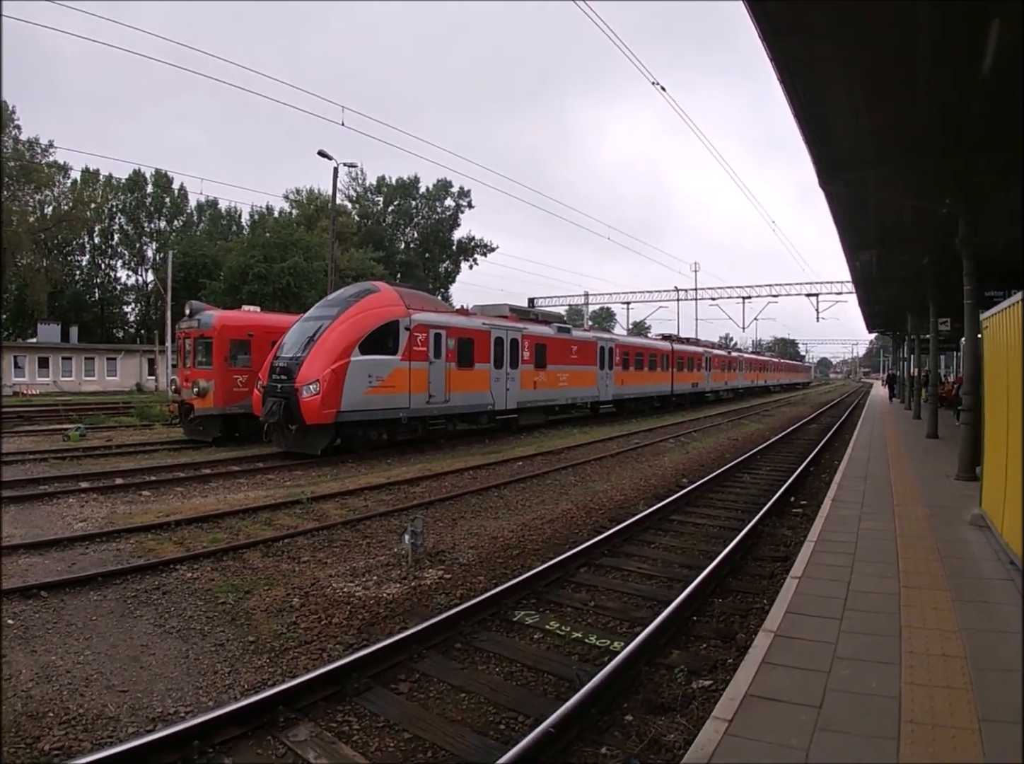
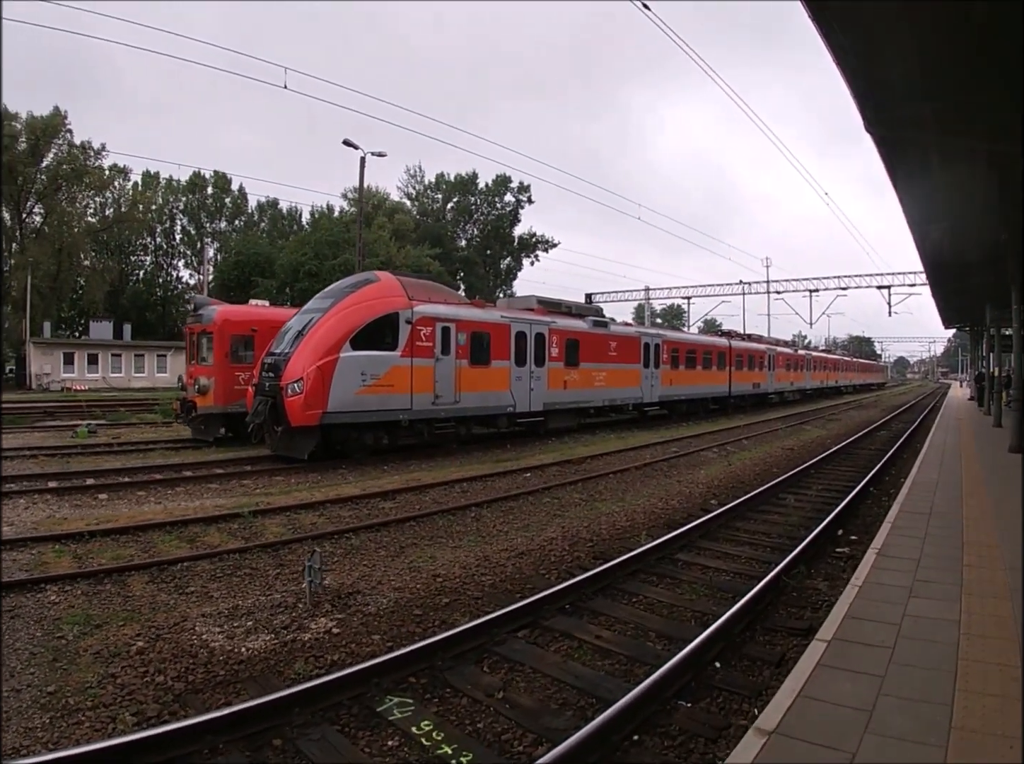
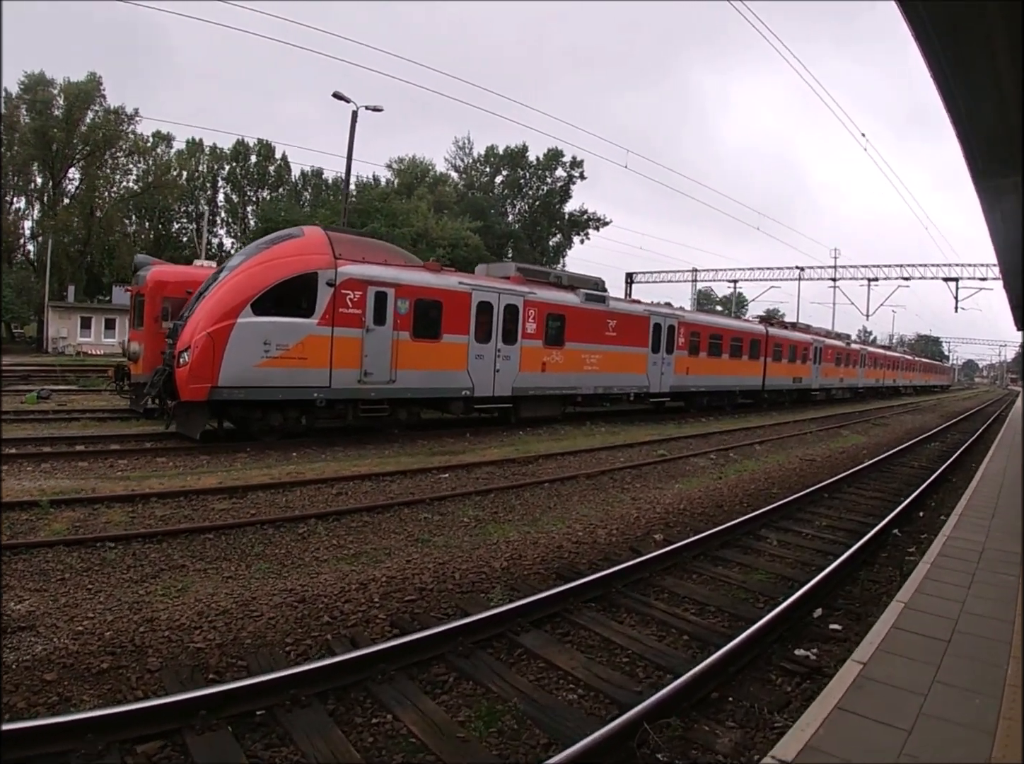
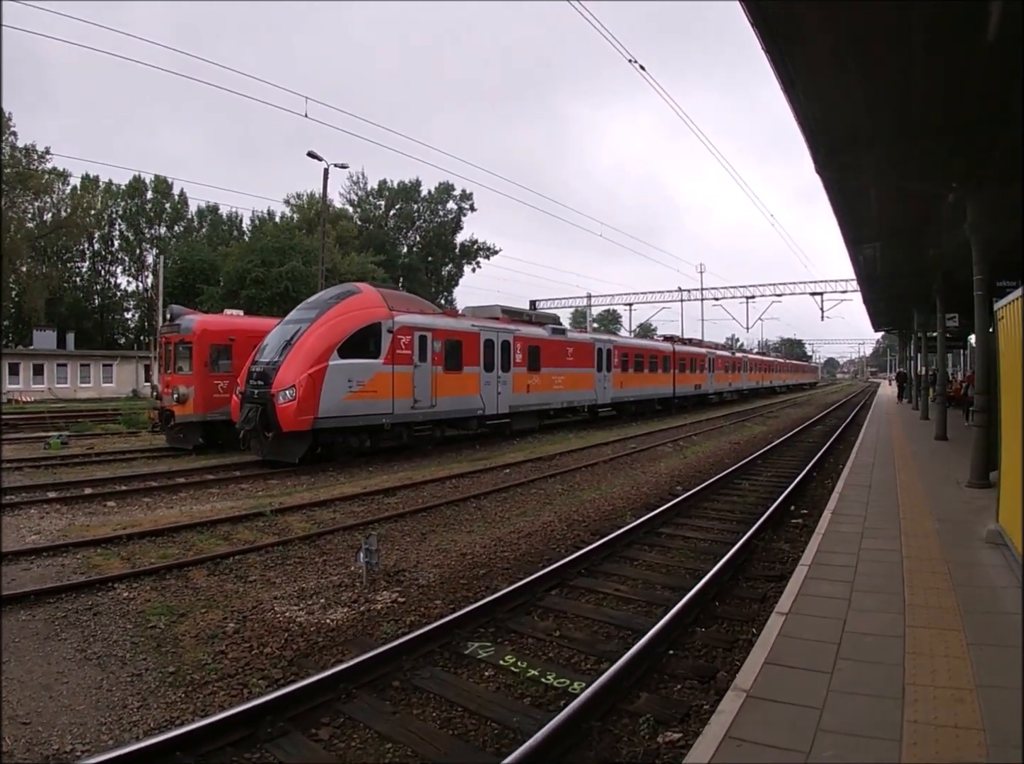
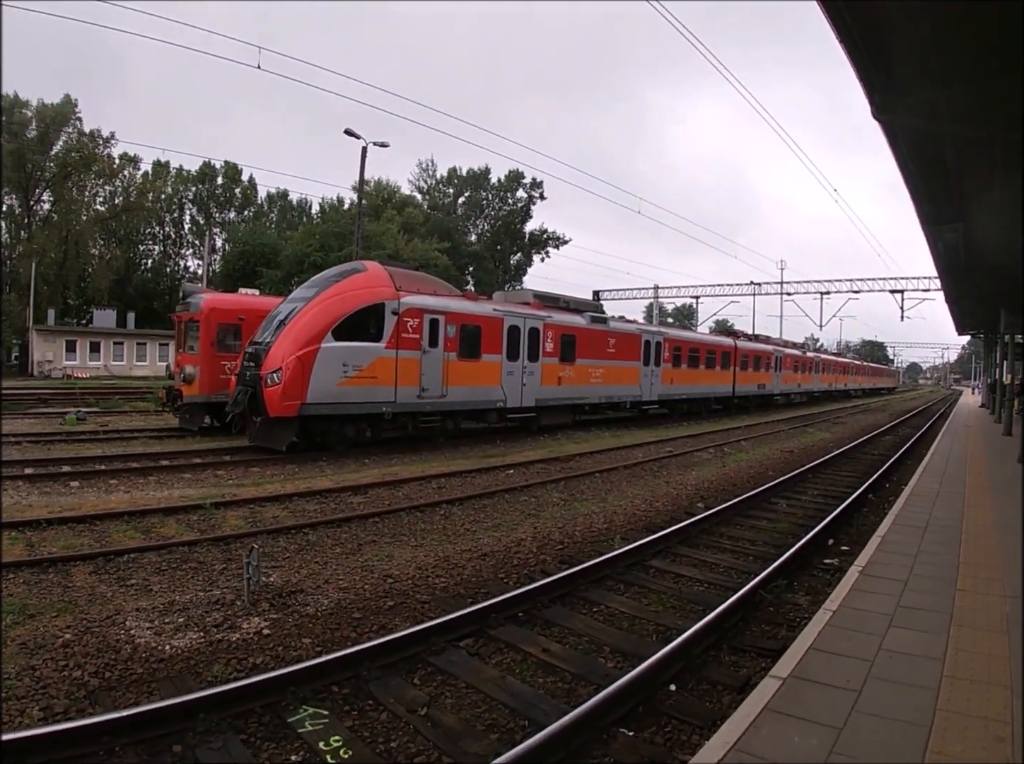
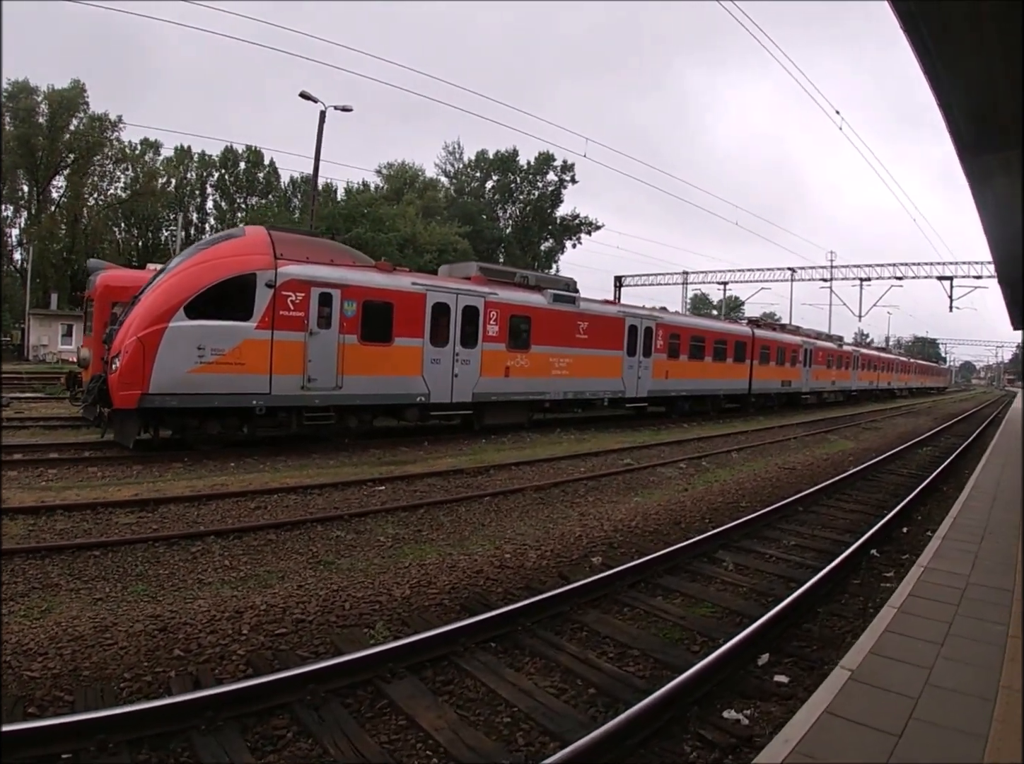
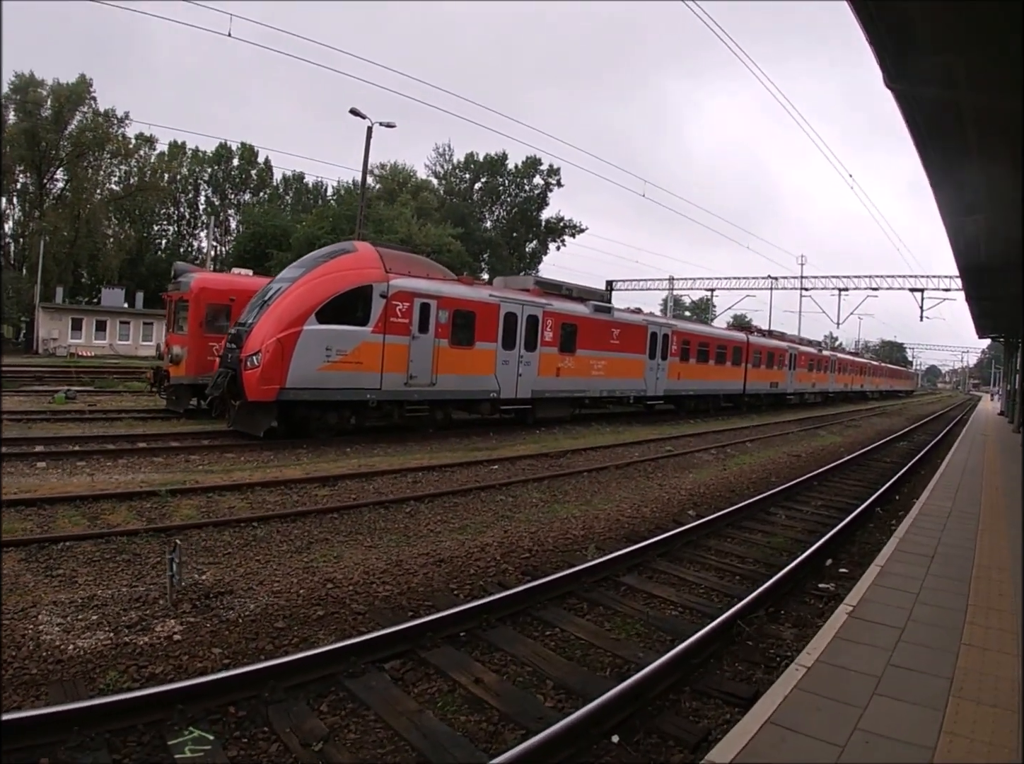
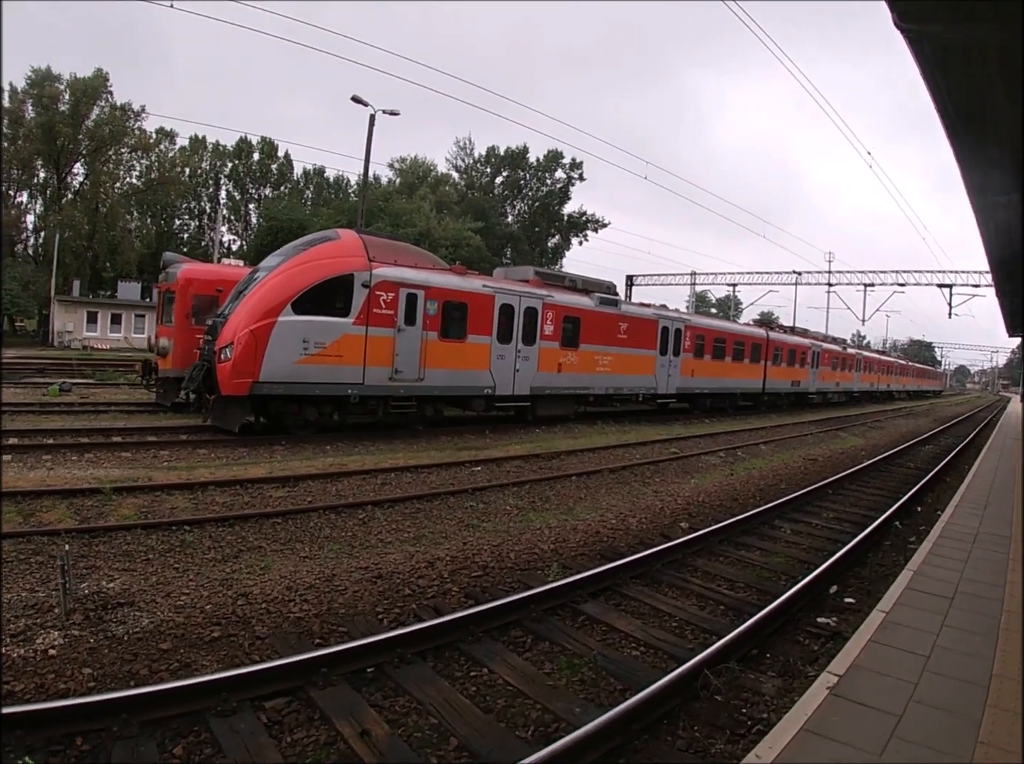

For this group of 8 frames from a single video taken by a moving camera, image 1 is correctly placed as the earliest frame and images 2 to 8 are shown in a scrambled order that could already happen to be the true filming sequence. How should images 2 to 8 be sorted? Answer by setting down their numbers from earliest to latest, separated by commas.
4, 2, 5, 7, 8, 3, 6
